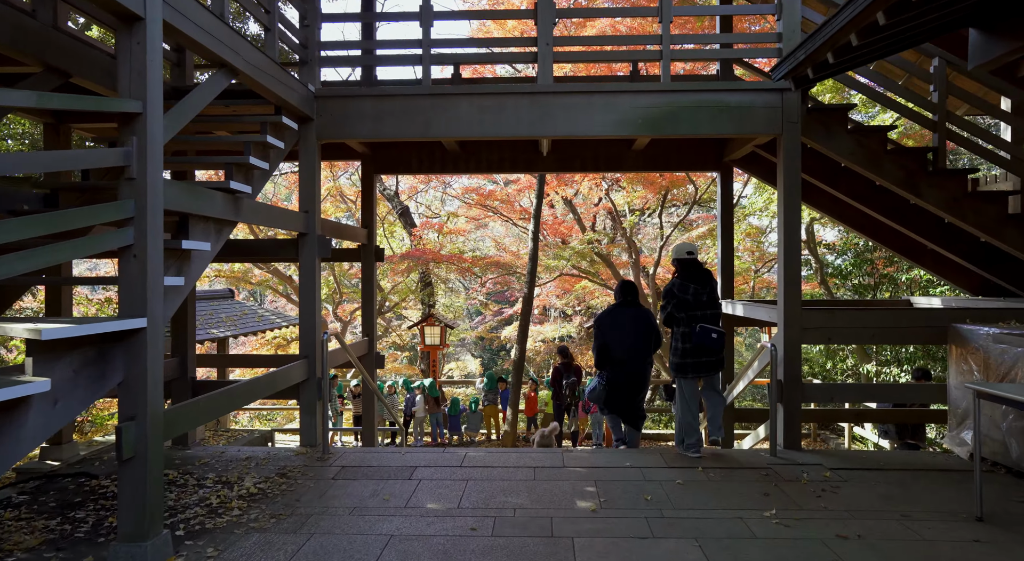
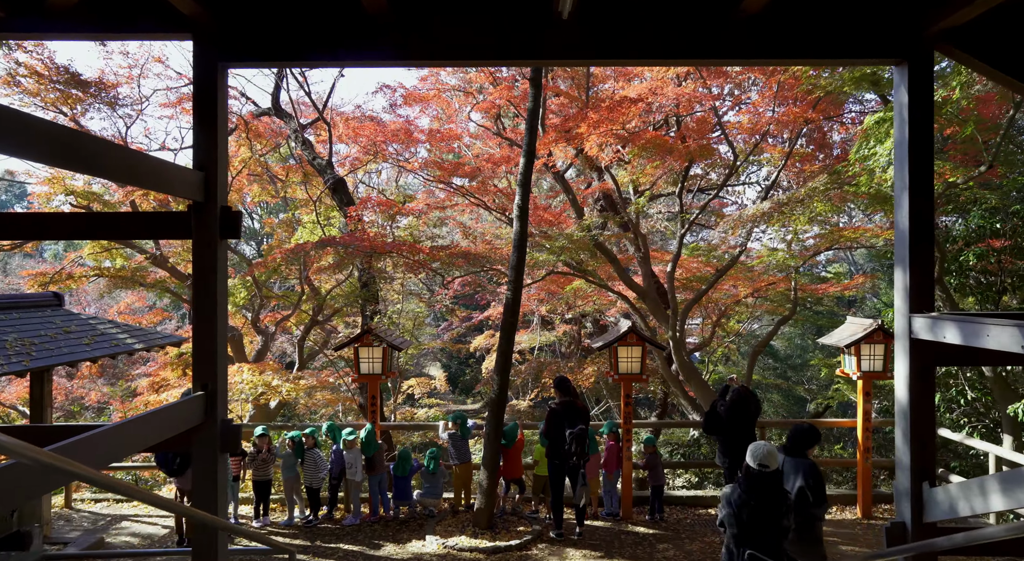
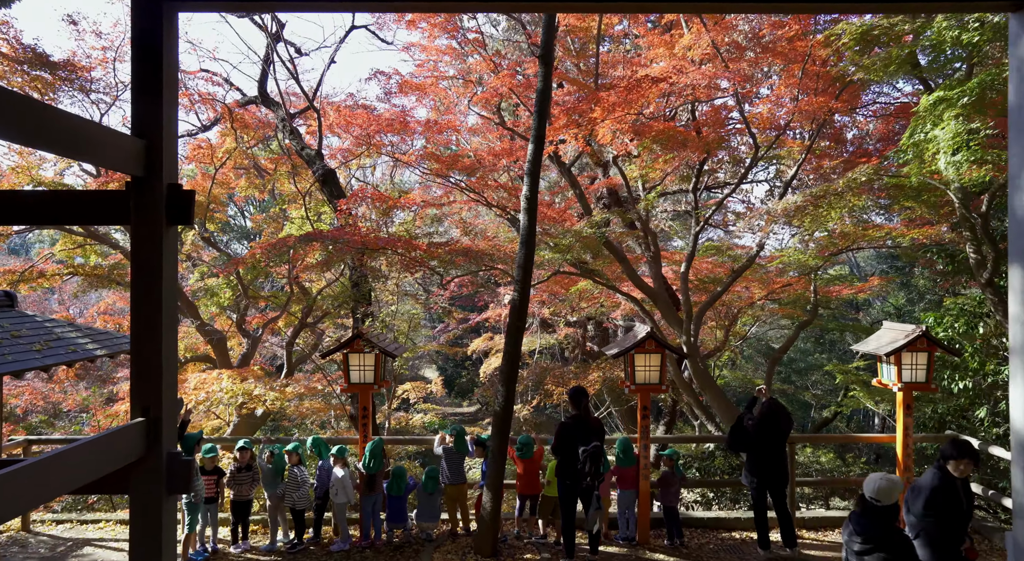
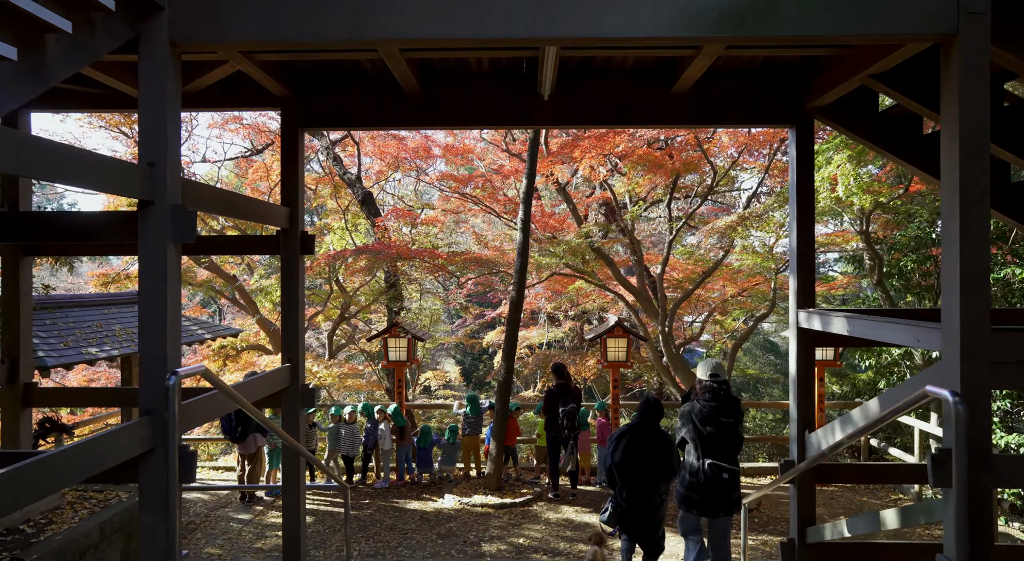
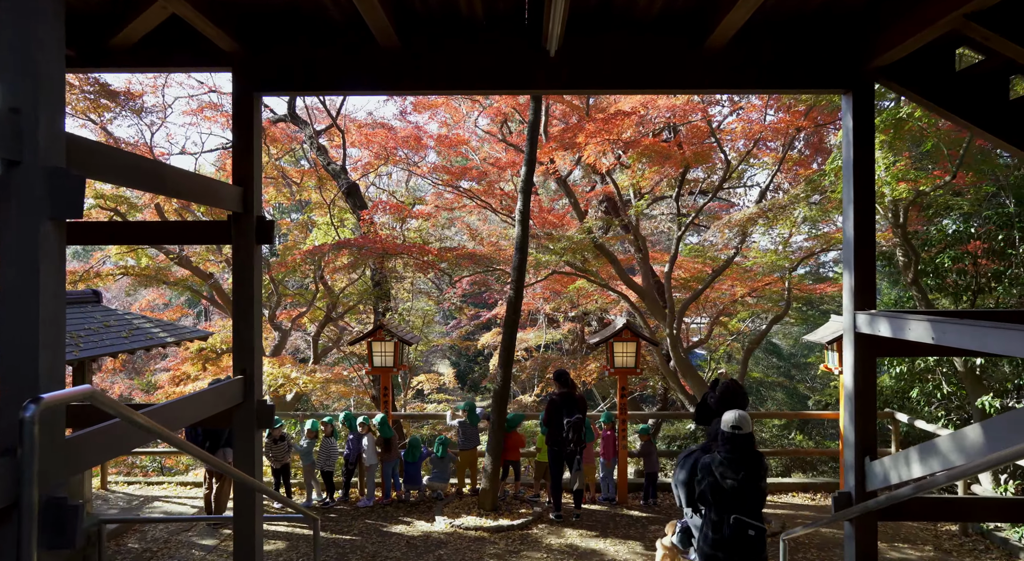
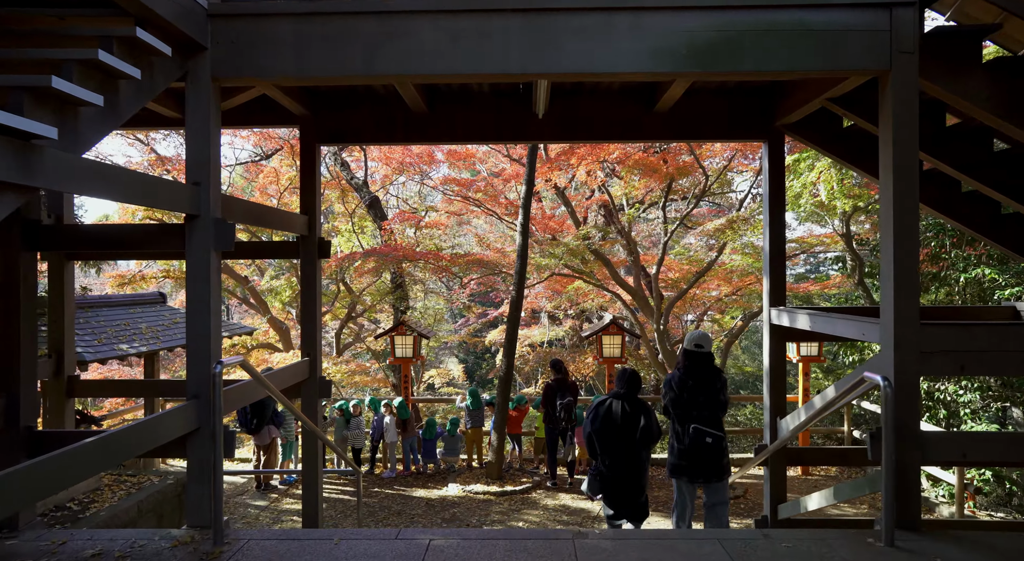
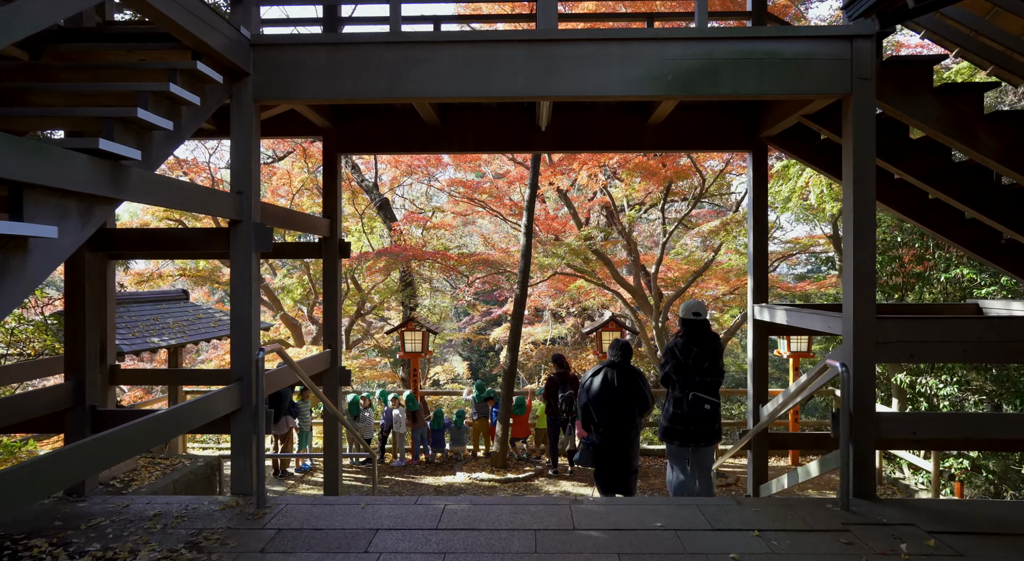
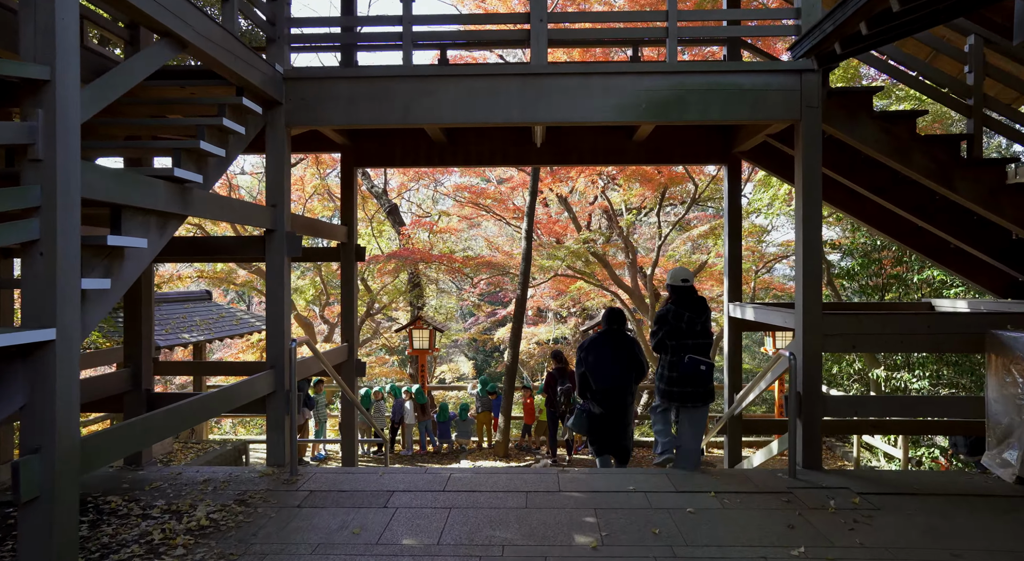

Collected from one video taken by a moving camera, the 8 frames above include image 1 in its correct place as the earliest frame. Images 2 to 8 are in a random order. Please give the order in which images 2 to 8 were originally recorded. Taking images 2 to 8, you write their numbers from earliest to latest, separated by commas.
8, 7, 6, 4, 5, 2, 3
